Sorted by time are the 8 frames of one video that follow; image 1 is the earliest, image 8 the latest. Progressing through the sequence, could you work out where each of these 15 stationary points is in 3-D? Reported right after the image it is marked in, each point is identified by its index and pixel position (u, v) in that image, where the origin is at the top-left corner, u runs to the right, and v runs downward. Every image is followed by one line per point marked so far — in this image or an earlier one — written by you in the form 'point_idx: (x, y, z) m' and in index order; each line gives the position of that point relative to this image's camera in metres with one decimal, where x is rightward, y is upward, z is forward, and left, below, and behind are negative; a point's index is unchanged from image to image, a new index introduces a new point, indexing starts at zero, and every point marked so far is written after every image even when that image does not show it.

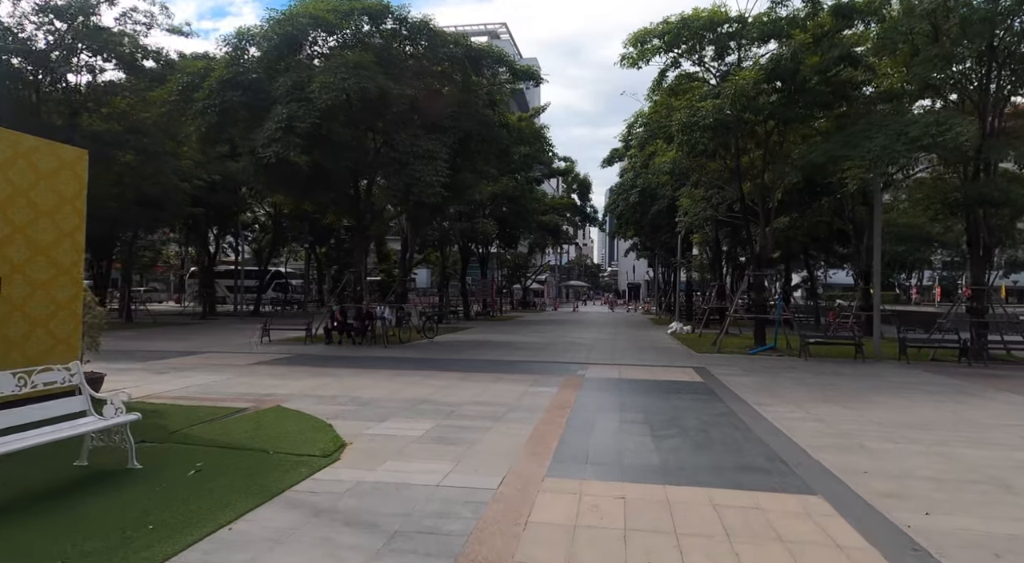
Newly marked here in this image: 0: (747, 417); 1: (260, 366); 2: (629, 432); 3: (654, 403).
0: (+3.2, -1.8, +9.0) m
1: (-5.1, -1.7, +13.7) m
2: (+1.4, -1.8, +8.0) m
3: (+2.2, -1.9, +10.3) m
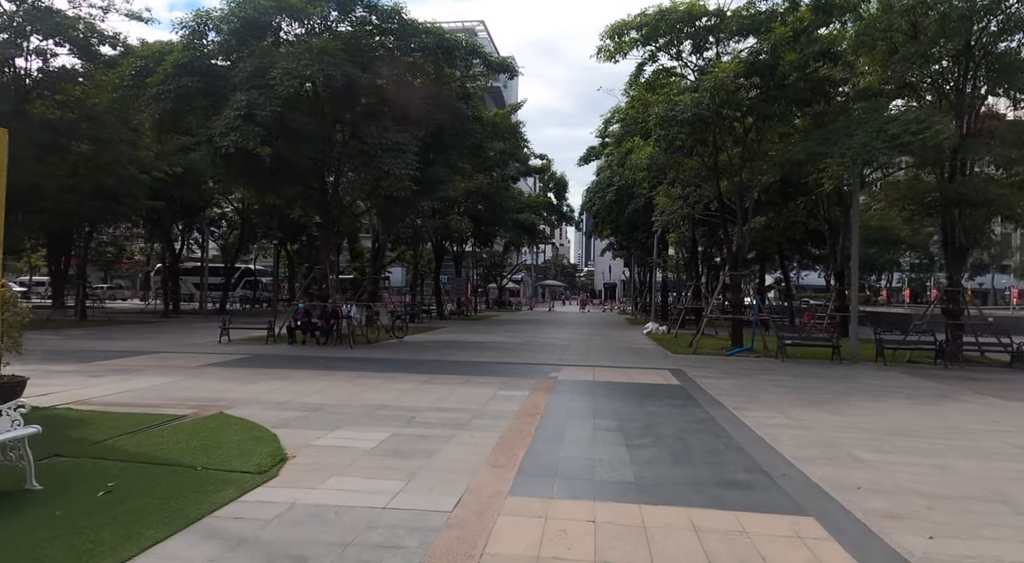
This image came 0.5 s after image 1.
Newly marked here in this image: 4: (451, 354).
0: (+2.7, -1.8, +8.5) m
1: (-5.7, -1.6, +12.9) m
2: (+1.0, -1.8, +7.4) m
3: (+1.7, -1.8, +9.7) m
4: (-1.6, -1.9, +17.1) m
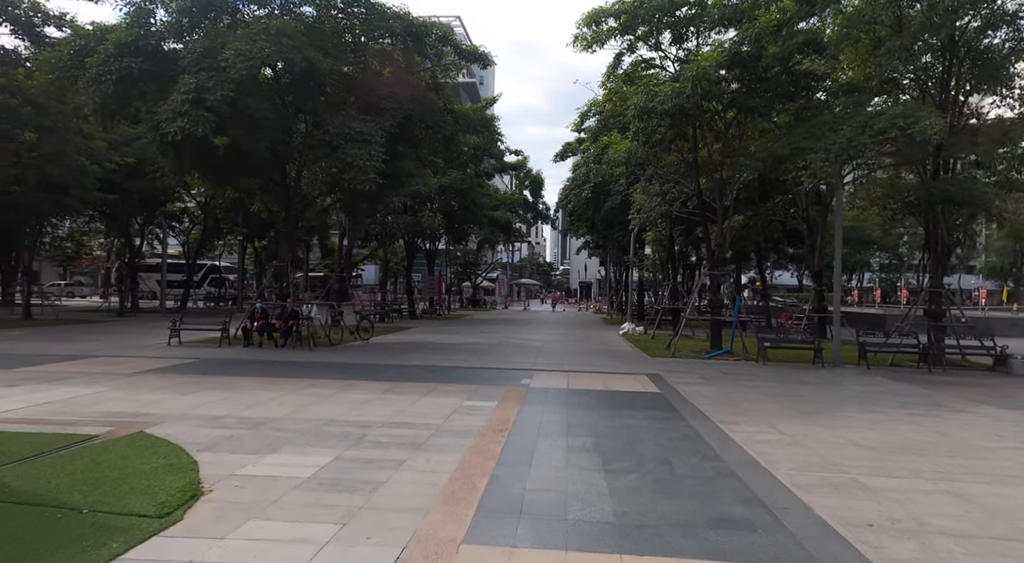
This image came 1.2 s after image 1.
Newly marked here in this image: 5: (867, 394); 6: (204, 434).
0: (+2.3, -1.8, +7.7) m
1: (-6.3, -1.6, +11.7) m
2: (+0.6, -1.8, +6.5) m
3: (+1.2, -1.9, +8.8) m
4: (-2.3, -1.8, +16.2) m
5: (+6.6, -2.1, +12.5) m
6: (-3.3, -1.6, +7.2) m
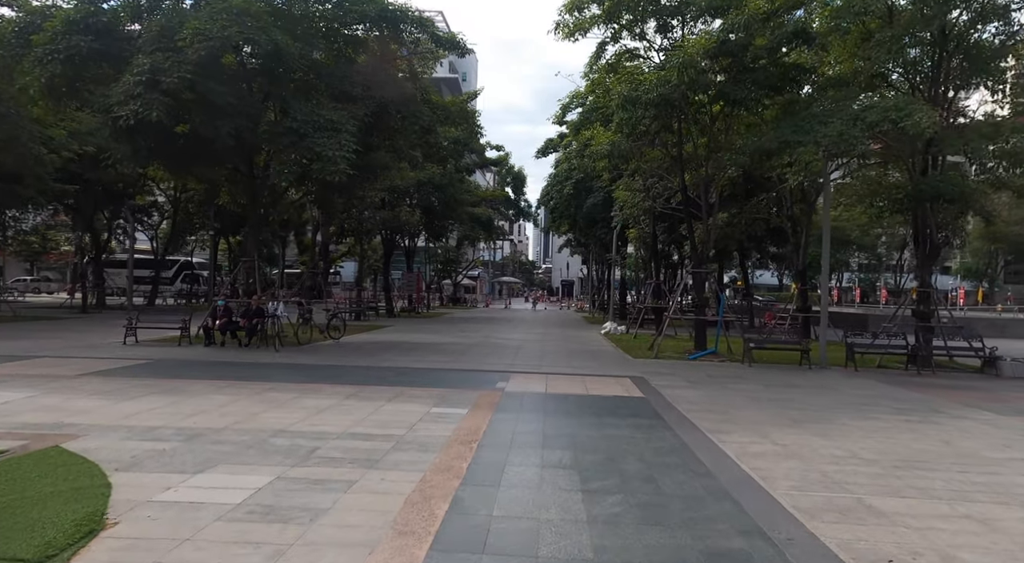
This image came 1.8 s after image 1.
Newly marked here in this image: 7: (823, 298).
0: (+2.0, -1.8, +7.0) m
1: (-6.7, -1.5, +10.8) m
2: (+0.3, -1.8, +5.8) m
3: (+0.9, -1.8, +8.1) m
4: (-2.8, -1.8, +15.3) m
5: (+6.2, -2.1, +11.9) m
6: (-3.6, -1.6, +6.3) m
7: (+8.9, -0.5, +19.0) m
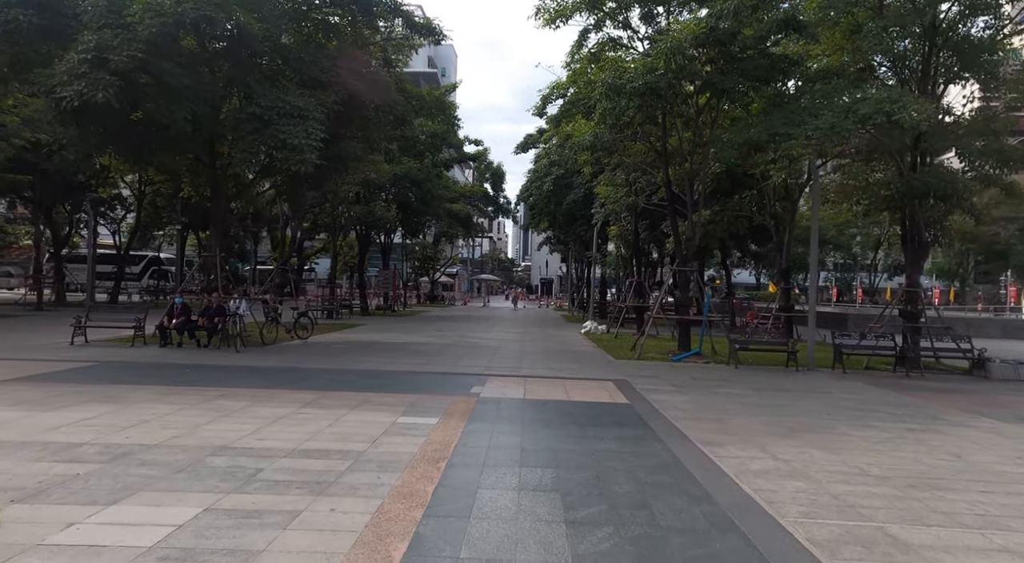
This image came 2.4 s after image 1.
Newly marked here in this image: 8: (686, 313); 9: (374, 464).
0: (+1.8, -1.8, +6.2) m
1: (-7.1, -1.5, +9.8) m
2: (+0.1, -1.7, +5.0) m
3: (+0.6, -1.8, +7.3) m
4: (-3.3, -1.7, +14.4) m
5: (+5.8, -2.1, +11.3) m
6: (-3.8, -1.5, +5.4) m
7: (+8.2, -0.4, +18.5) m
8: (+5.0, -0.9, +19.3) m
9: (-1.3, -1.7, +6.2) m
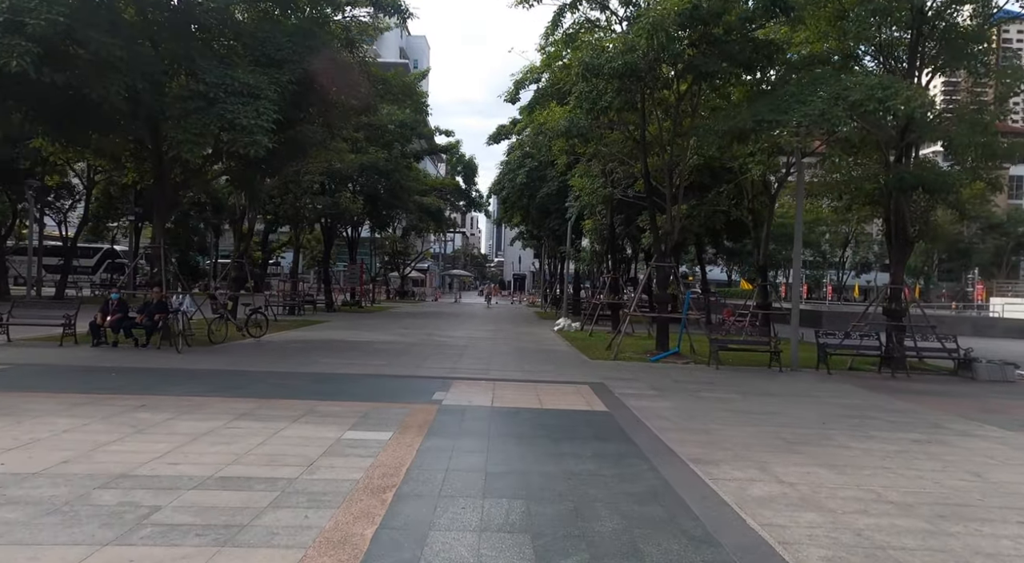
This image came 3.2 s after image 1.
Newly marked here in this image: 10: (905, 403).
0: (+1.5, -1.8, +5.2) m
1: (-7.5, -1.4, +8.5) m
2: (-0.1, -1.7, +3.9) m
3: (+0.3, -1.7, +6.3) m
4: (-4.0, -1.6, +13.2) m
5: (+5.2, -2.0, +10.5) m
6: (-4.1, -1.5, +4.2) m
7: (+7.4, -0.3, +17.8) m
8: (+4.2, -0.8, +18.5) m
9: (-1.6, -1.6, +5.1) m
10: (+6.9, -2.1, +11.7) m
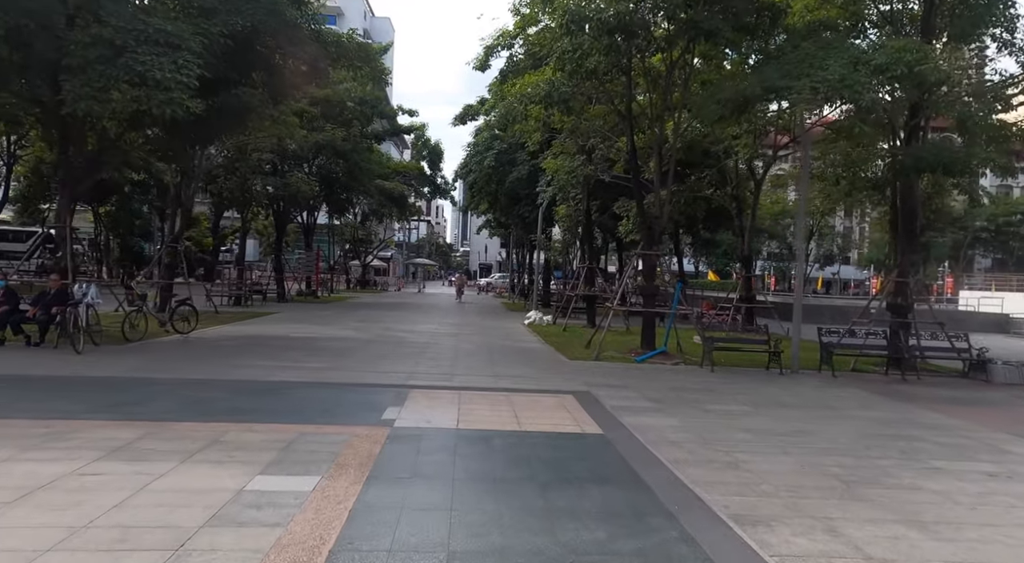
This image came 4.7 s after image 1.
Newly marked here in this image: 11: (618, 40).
0: (+1.3, -1.7, +3.3) m
1: (-7.8, -1.2, +6.1) m
2: (-0.2, -1.7, +2.0) m
3: (+0.1, -1.7, +4.3) m
4: (-4.5, -1.4, +11.1) m
5: (+4.9, -1.9, +8.8) m
6: (-4.1, -1.4, +2.0) m
7: (+6.7, -0.2, +16.1) m
8: (+3.4, -0.6, +16.7) m
9: (-1.7, -1.5, +3.0) m
10: (+6.4, -2.0, +10.1) m
11: (+2.1, +4.6, +13.0) m
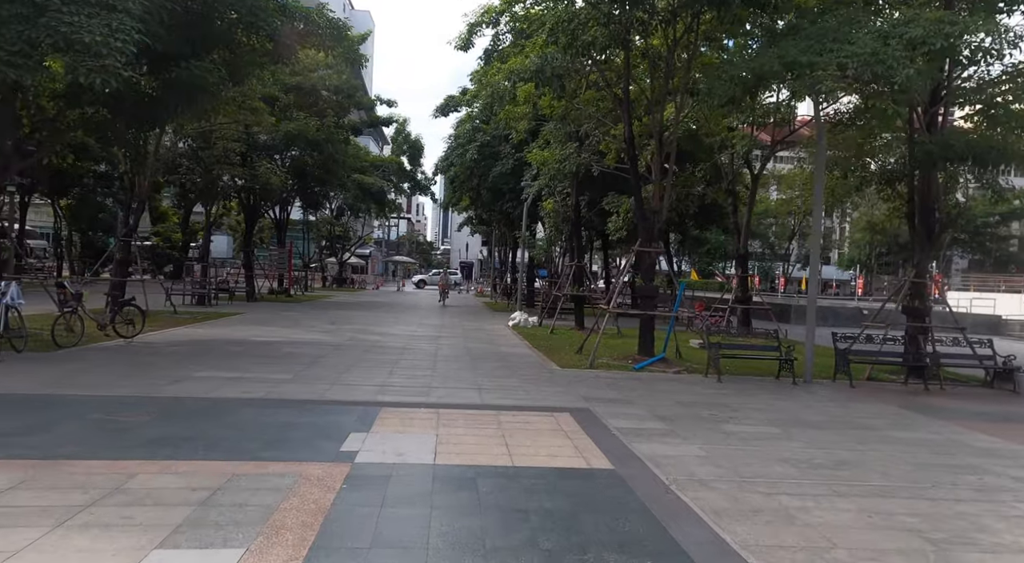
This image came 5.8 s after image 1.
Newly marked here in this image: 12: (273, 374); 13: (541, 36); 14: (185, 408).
0: (+1.4, -1.7, +1.9) m
1: (-7.8, -1.2, +4.4) m
2: (-0.1, -1.7, +0.5) m
3: (+0.1, -1.7, +2.9) m
4: (-4.6, -1.4, +9.5) m
5: (+4.7, -1.9, +7.5) m
6: (-4.0, -1.4, +0.4) m
7: (+6.4, -0.2, +14.9) m
8: (+3.1, -0.6, +15.3) m
9: (-1.6, -1.6, +1.5) m
10: (+6.3, -2.0, +8.8) m
11: (+1.8, +4.6, +11.6) m
12: (-3.7, -1.4, +10.3) m
13: (+0.4, +4.7, +13.4) m
14: (-3.7, -1.4, +7.7) m
